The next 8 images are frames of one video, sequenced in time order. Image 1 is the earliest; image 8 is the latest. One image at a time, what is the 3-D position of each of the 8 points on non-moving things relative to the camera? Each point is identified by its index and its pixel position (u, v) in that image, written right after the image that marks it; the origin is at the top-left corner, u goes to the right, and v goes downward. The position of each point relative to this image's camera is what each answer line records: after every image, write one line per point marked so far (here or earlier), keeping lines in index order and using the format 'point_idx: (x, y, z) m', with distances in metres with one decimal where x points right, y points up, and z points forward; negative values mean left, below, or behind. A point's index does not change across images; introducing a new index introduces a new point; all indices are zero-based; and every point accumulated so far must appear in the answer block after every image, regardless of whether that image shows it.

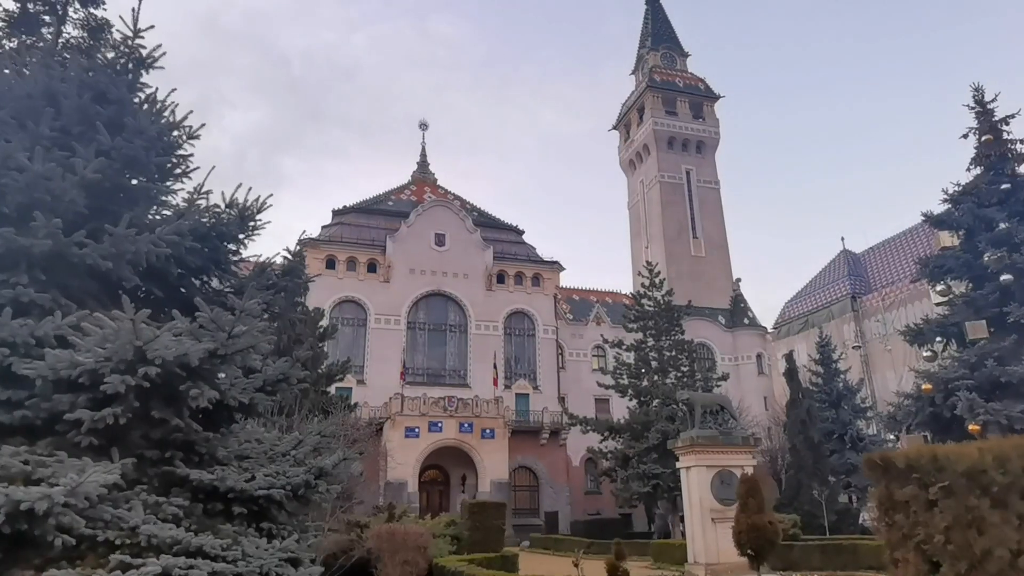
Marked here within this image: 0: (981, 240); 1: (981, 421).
0: (+12.6, +1.4, +18.1) m
1: (+10.9, -3.1, +15.7) m
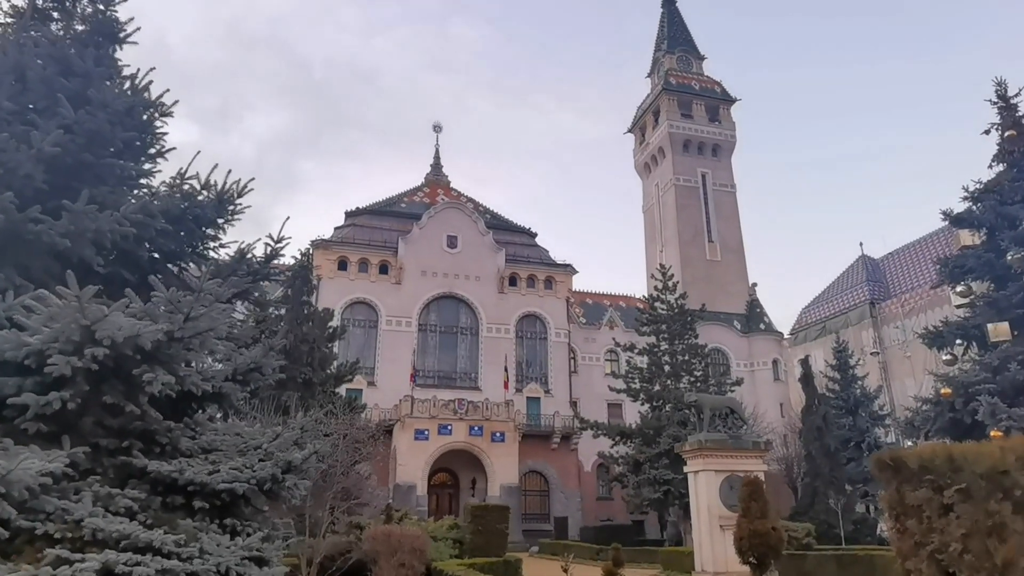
0: (+12.7, +1.3, +17.5) m
1: (+10.9, -3.1, +15.1) m
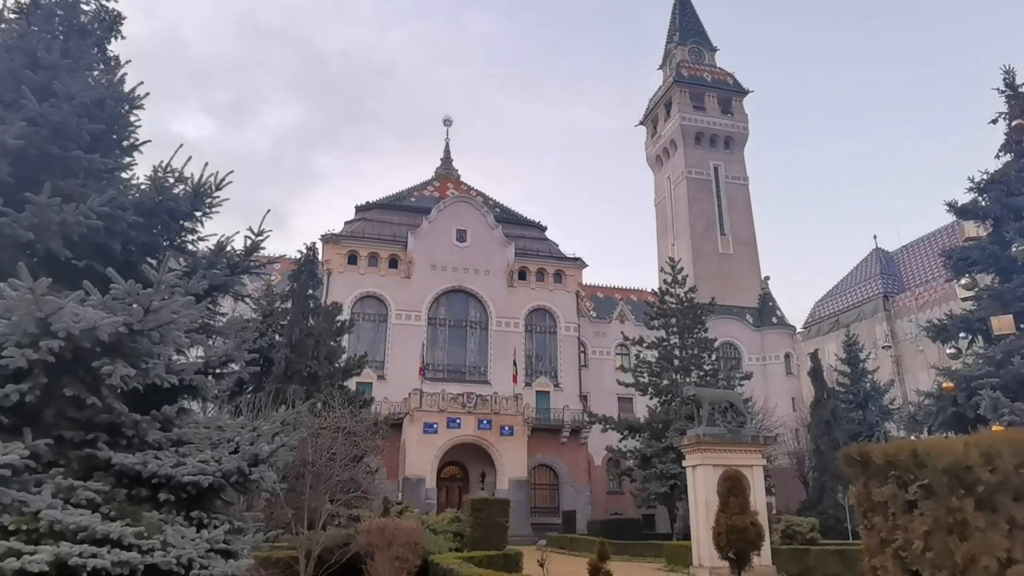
0: (+12.7, +1.5, +17.1) m
1: (+10.9, -3.0, +14.8) m
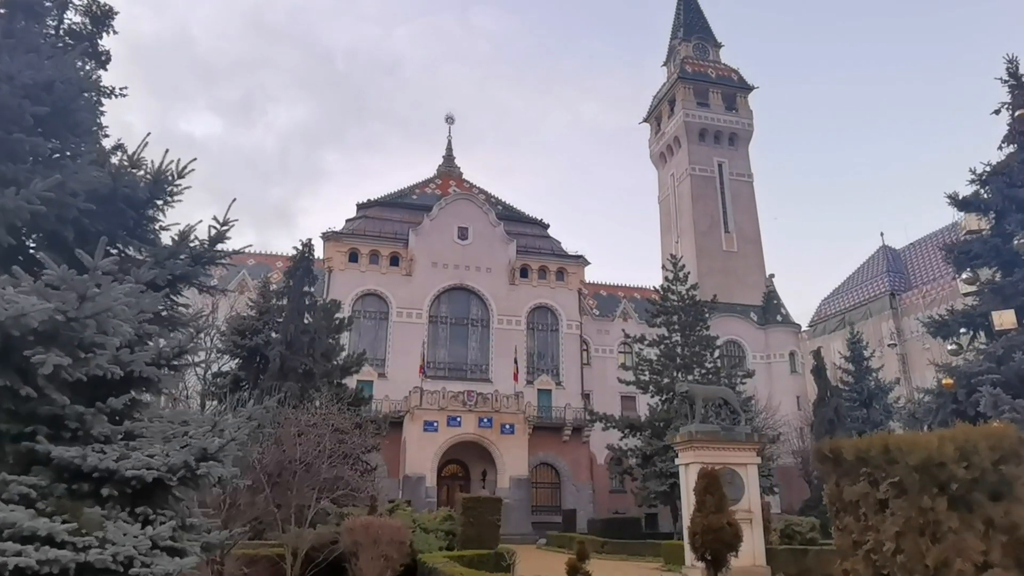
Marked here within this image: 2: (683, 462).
0: (+12.4, +1.6, +16.7) m
1: (+10.6, -2.8, +14.5) m
2: (+4.1, -4.2, +16.1) m
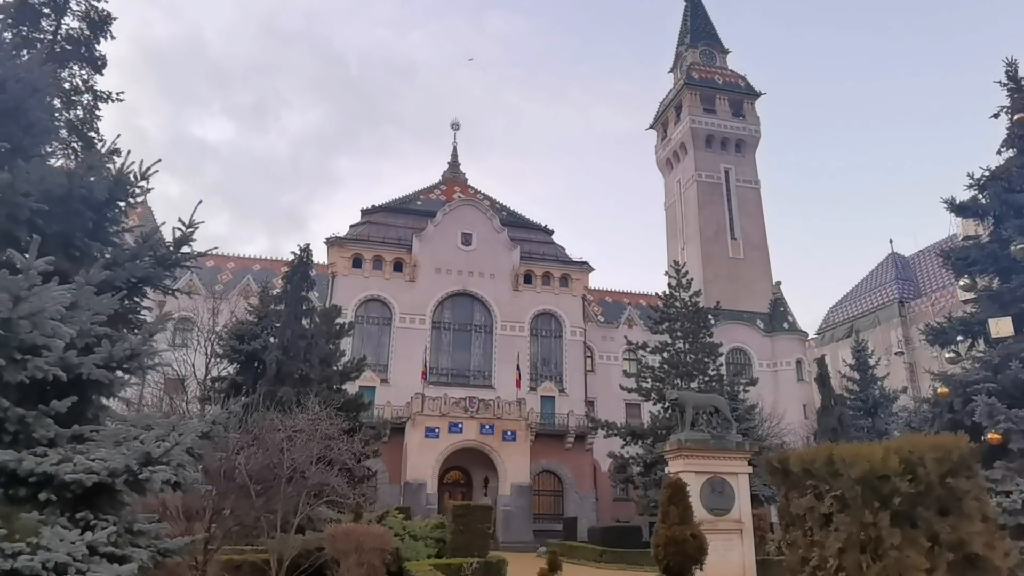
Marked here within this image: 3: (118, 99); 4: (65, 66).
0: (+12.2, +1.5, +16.4) m
1: (+10.3, -3.0, +14.1) m
2: (+3.8, -4.3, +15.8) m
3: (-9.7, +4.7, +16.7) m
4: (-10.8, +5.4, +16.4) m
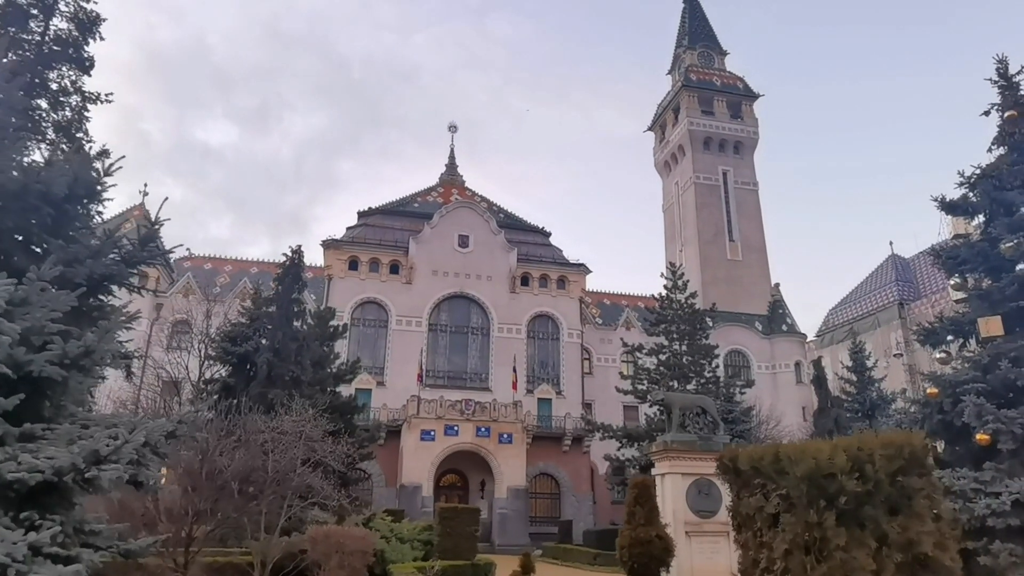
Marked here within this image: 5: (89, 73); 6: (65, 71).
0: (+11.9, +1.5, +16.3) m
1: (+10.0, -3.0, +13.9) m
2: (+3.5, -4.3, +15.7) m
3: (-10.1, +4.6, +16.6) m
4: (-11.2, +5.4, +16.3) m
5: (-10.5, +5.3, +16.8) m
6: (-11.4, +5.5, +17.0) m
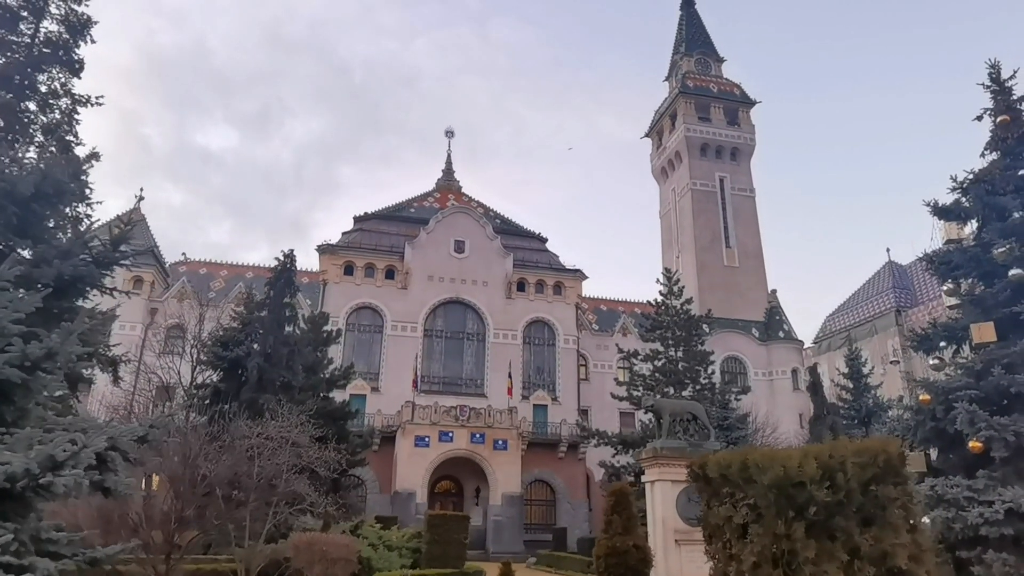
0: (+11.6, +1.3, +16.1) m
1: (+9.8, -3.1, +13.8) m
2: (+3.2, -4.4, +15.5) m
3: (-10.3, +4.6, +16.4) m
4: (-11.4, +5.3, +16.2) m
5: (-10.8, +5.3, +16.6) m
6: (-11.6, +5.4, +16.9) m
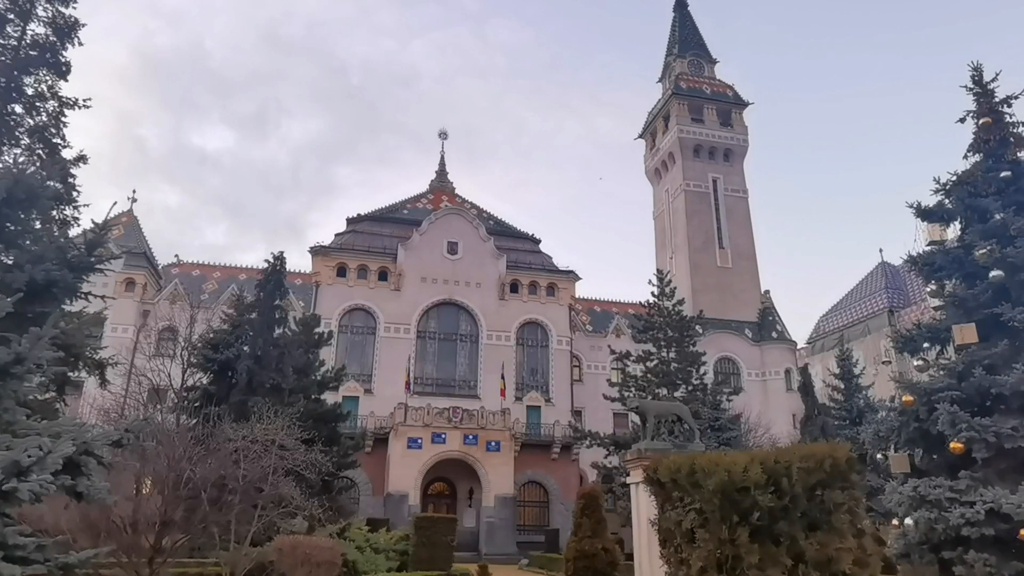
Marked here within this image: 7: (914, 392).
0: (+11.3, +1.3, +16.2) m
1: (+9.4, -3.1, +13.8) m
2: (+2.9, -4.5, +15.5) m
3: (-10.6, +4.5, +16.4) m
4: (-11.8, +5.2, +16.1) m
5: (-11.1, +5.2, +16.6) m
6: (-12.0, +5.4, +16.8) m
7: (+9.6, -2.5, +15.6) m
